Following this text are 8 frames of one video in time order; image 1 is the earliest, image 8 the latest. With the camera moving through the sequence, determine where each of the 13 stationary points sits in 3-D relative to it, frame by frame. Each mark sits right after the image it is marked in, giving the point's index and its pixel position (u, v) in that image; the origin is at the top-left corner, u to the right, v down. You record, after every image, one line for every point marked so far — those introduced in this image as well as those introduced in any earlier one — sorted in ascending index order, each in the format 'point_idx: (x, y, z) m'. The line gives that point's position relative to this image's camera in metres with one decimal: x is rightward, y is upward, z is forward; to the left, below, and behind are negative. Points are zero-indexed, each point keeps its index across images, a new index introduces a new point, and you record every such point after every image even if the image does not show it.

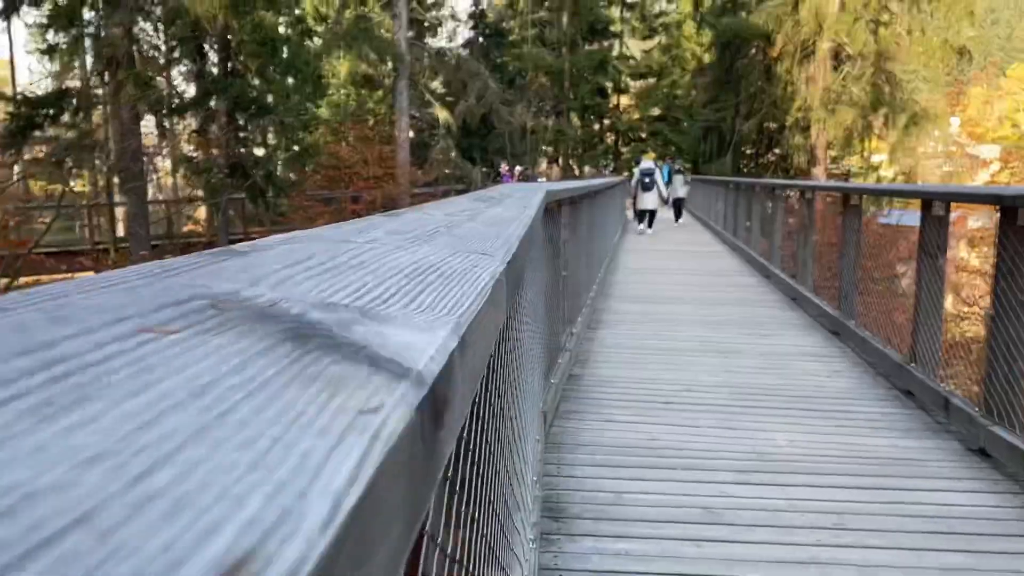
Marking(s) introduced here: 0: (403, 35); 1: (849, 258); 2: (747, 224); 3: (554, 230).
0: (-2.7, +6.3, +19.8) m
1: (+2.5, +0.2, +6.0) m
2: (+3.5, +1.0, +12.1) m
3: (+0.3, +0.3, +4.7) m
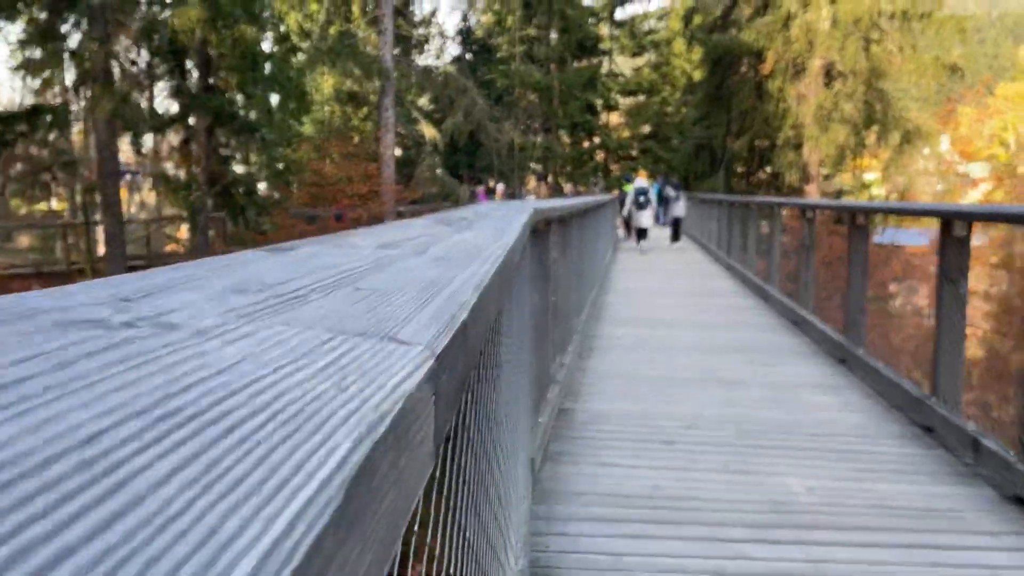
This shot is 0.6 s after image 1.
0: (-3.0, +5.7, +19.4) m
1: (+2.4, 0.0, +5.5) m
2: (+3.3, +0.6, +11.7) m
3: (+0.1, +0.2, +4.2) m
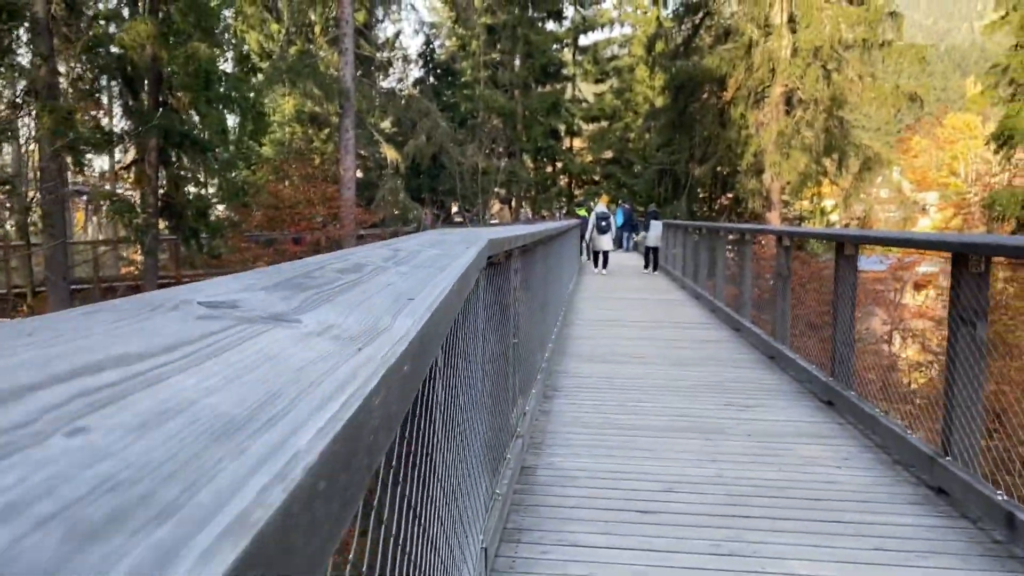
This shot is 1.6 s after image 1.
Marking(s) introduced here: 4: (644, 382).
0: (-3.9, +5.1, +19.0) m
1: (+2.2, -0.2, +5.2) m
2: (+2.8, +0.2, +11.4) m
3: (0.0, 0.0, +3.8) m
4: (+1.0, -0.7, +6.1) m
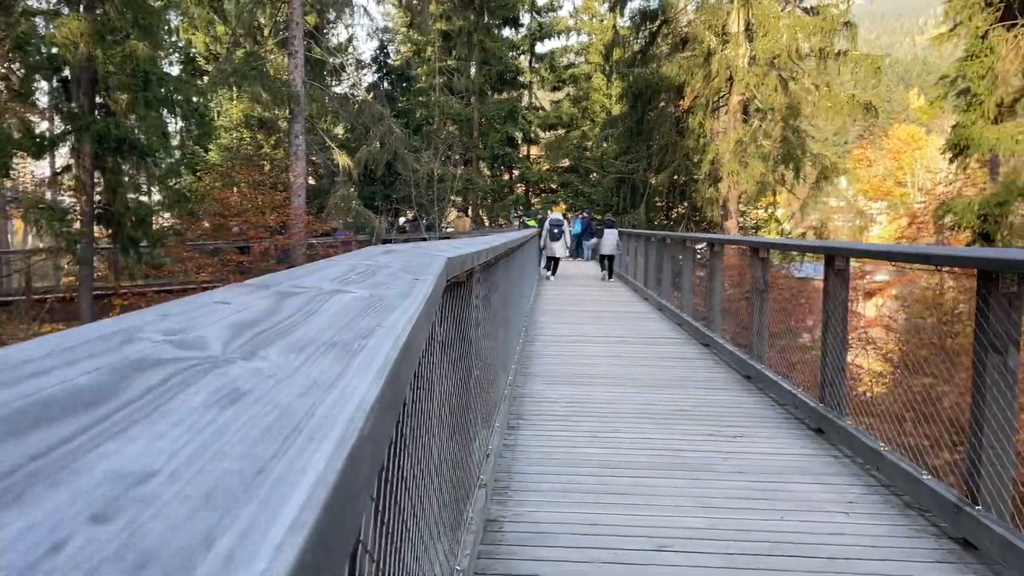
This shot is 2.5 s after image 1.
0: (-4.9, +4.9, +18.2) m
1: (+1.9, -0.3, +4.8) m
2: (+2.2, +0.1, +11.0) m
3: (-0.2, -0.1, +3.2) m
4: (+0.7, -0.8, +5.6) m
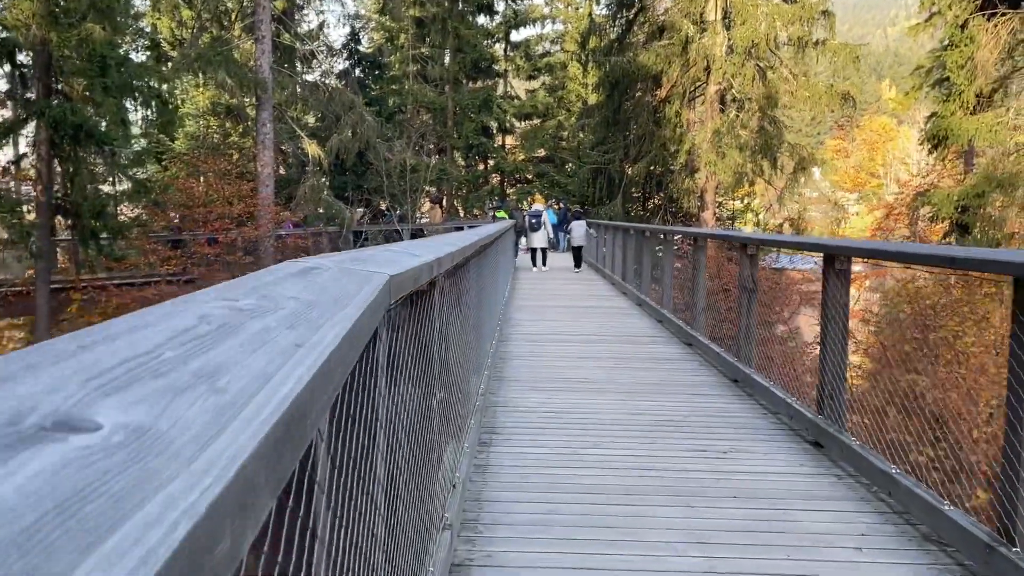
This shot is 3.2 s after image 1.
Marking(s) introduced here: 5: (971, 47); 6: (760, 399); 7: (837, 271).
0: (-5.4, +5.0, +17.6) m
1: (+1.8, -0.3, +4.4) m
2: (+1.9, +0.1, +10.6) m
3: (-0.3, -0.1, +2.8) m
4: (+0.5, -0.8, +5.2) m
5: (+10.0, +5.2, +17.4) m
6: (+1.8, -0.8, +5.6) m
7: (+1.8, +0.1, +4.4) m
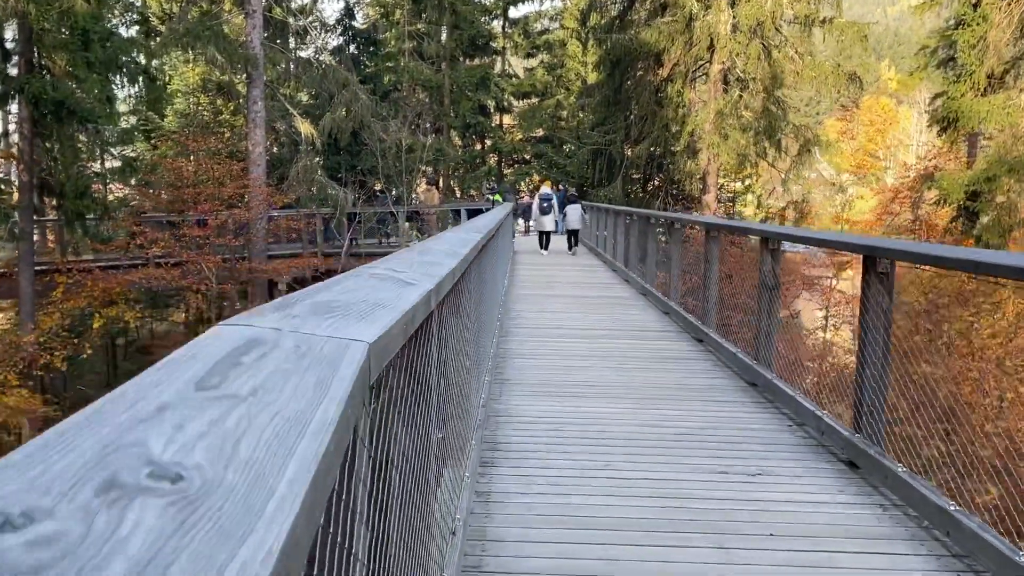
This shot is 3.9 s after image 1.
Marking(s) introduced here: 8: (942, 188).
0: (-5.5, +5.4, +17.0) m
1: (+1.8, -0.3, +4.0) m
2: (+1.9, +0.3, +10.2) m
3: (-0.3, -0.2, +2.4) m
4: (+0.6, -0.8, +4.7) m
5: (+9.9, +5.5, +16.9) m
6: (+1.8, -0.8, +5.2) m
7: (+1.8, +0.1, +3.9) m
8: (+9.4, +2.2, +17.4) m
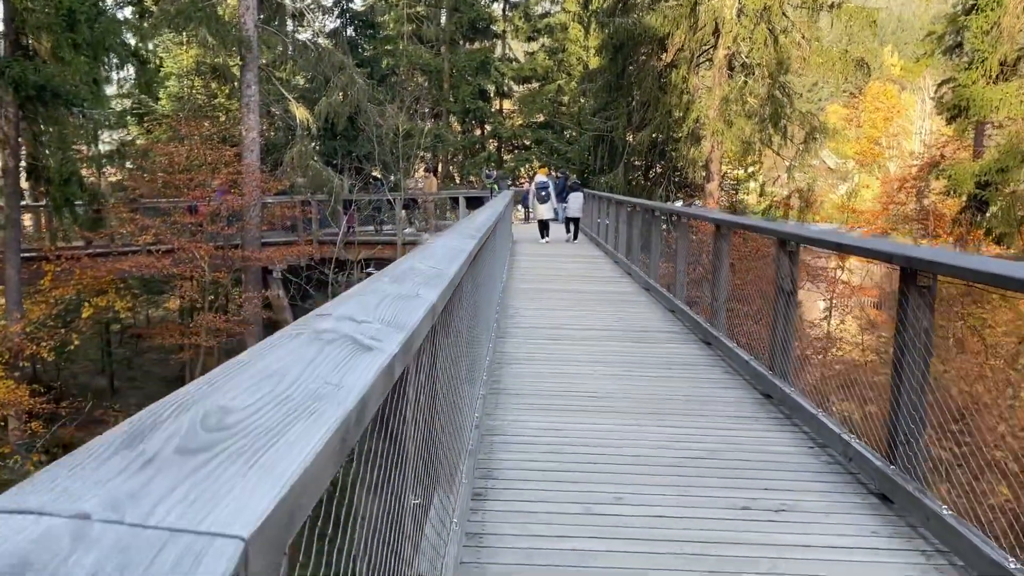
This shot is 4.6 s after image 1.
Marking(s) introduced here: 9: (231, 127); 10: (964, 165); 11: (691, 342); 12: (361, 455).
0: (-5.4, +5.6, +16.5) m
1: (+1.8, -0.4, +3.6) m
2: (+1.9, +0.3, +9.8) m
3: (-0.3, -0.3, +2.0) m
4: (+0.5, -0.9, +4.3) m
5: (+10.0, +5.6, +16.4) m
6: (+1.8, -0.8, +4.8) m
7: (+1.8, 0.0, +3.5) m
8: (+9.4, +2.3, +17.0) m
9: (-7.0, +4.0, +20.0) m
10: (+9.5, +2.6, +16.8) m
11: (+1.6, -0.5, +7.3) m
12: (-0.3, -0.3, +1.6) m
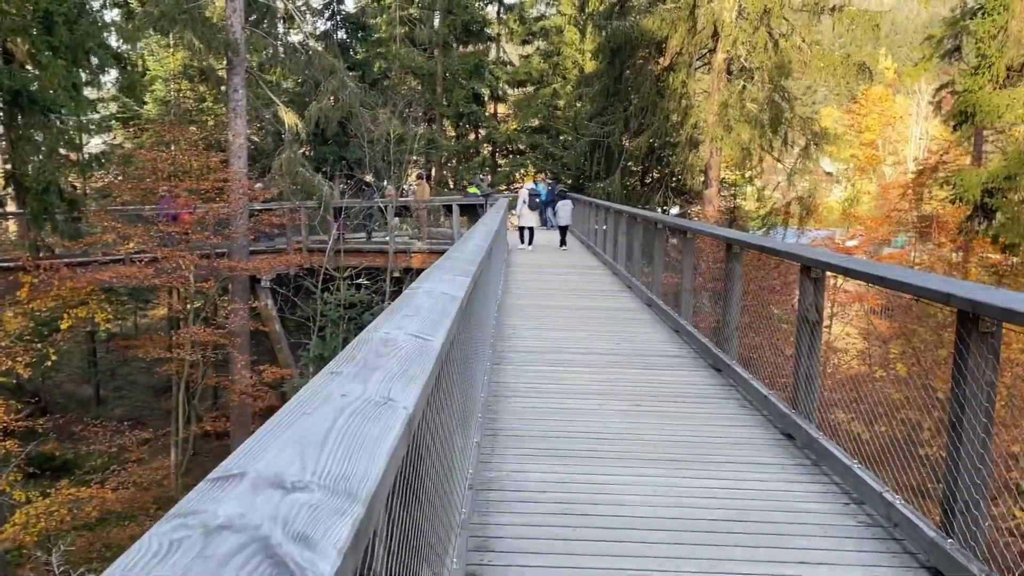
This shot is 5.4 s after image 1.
0: (-5.5, +5.4, +15.9) m
1: (+1.8, -0.6, +3.1) m
2: (+1.8, +0.1, +9.3) m
3: (-0.3, -0.4, +1.4) m
4: (+0.5, -1.1, +3.8) m
5: (+9.9, +5.4, +16.0) m
6: (+1.7, -1.0, +4.3) m
7: (+1.8, -0.2, +3.0) m
8: (+9.3, +2.1, +16.6) m
9: (-7.2, +3.8, +19.5) m
10: (+9.4, +2.3, +16.3) m
11: (+1.6, -0.7, +6.8) m
12: (-0.3, -0.5, +1.0) m
